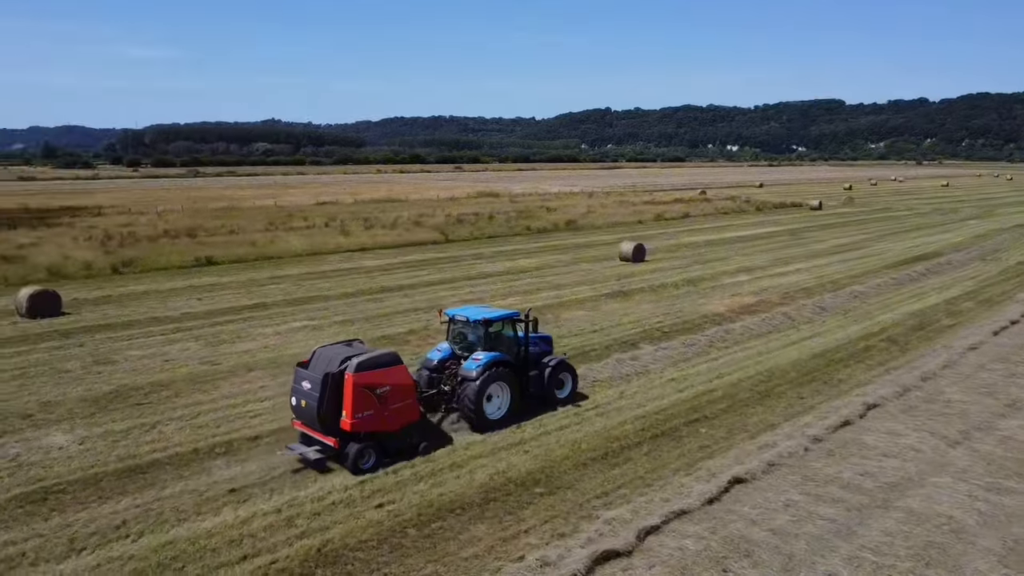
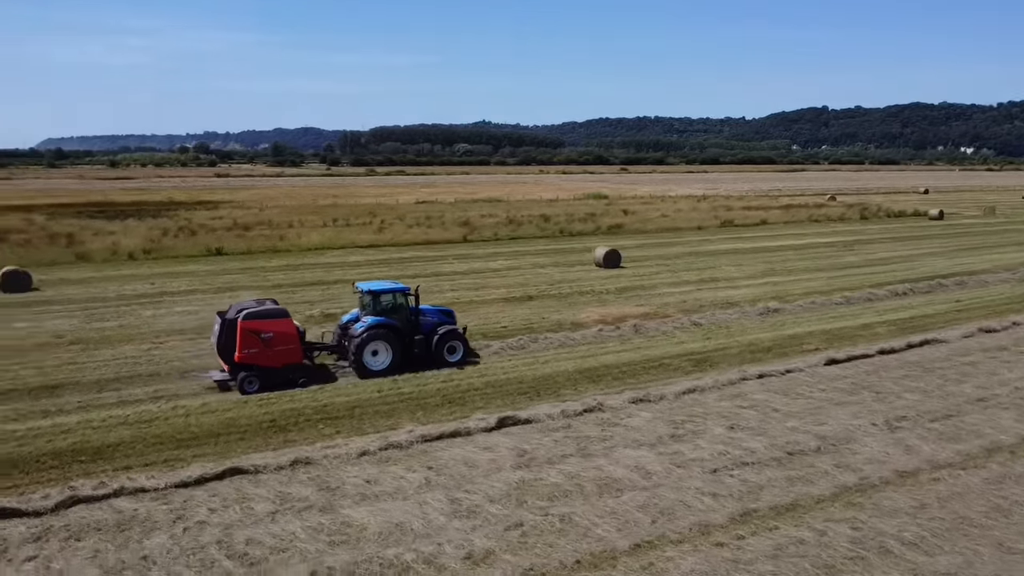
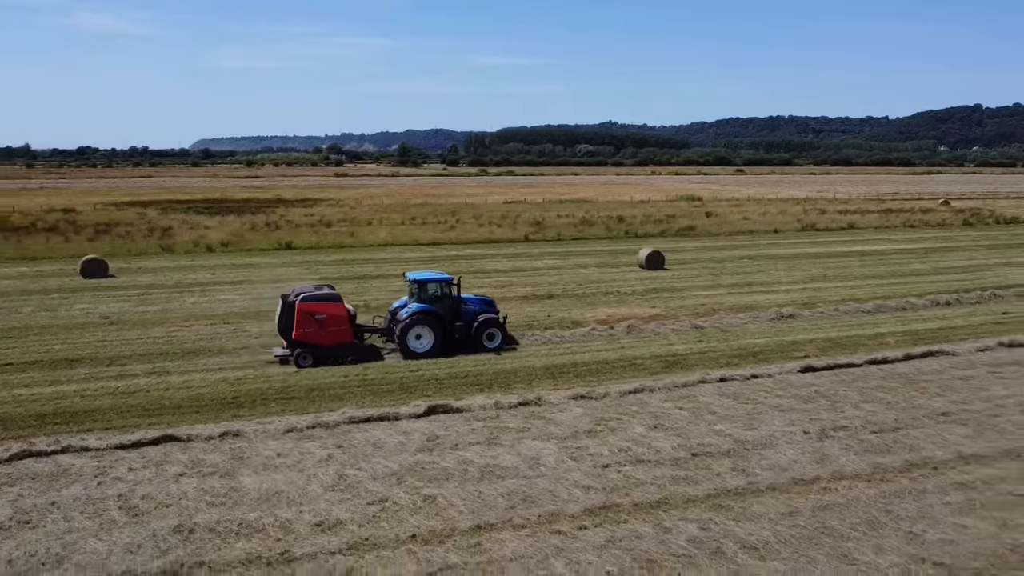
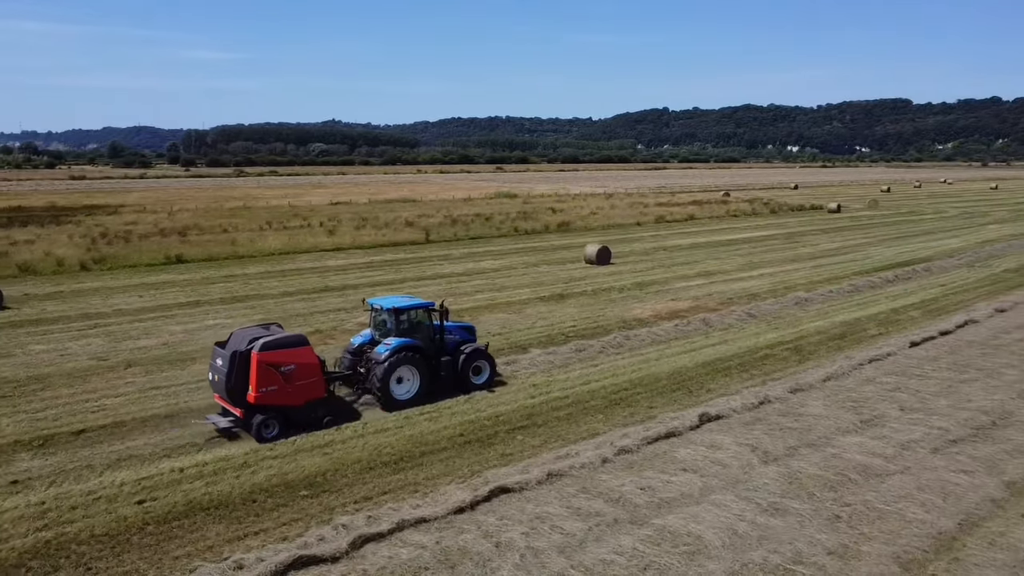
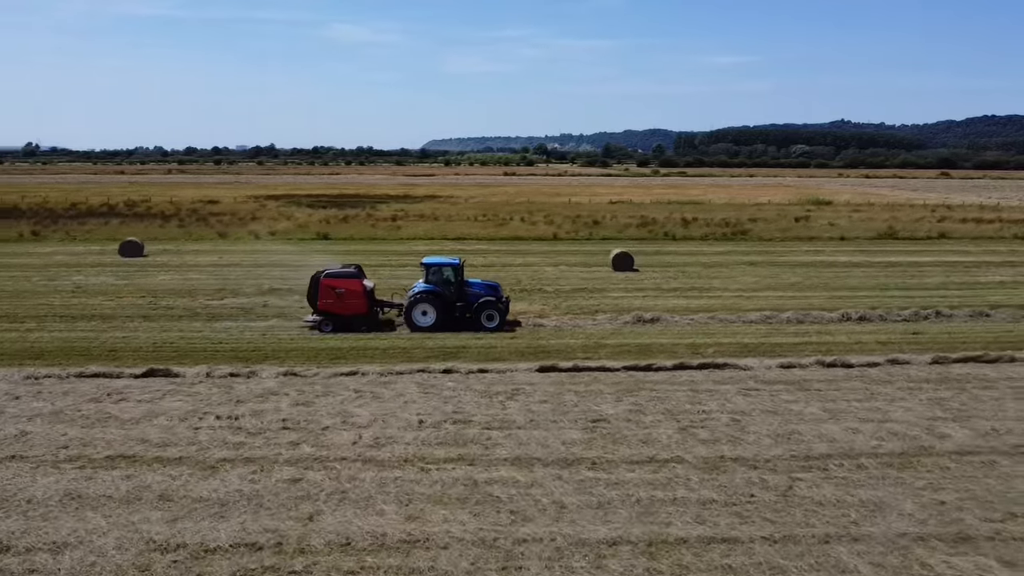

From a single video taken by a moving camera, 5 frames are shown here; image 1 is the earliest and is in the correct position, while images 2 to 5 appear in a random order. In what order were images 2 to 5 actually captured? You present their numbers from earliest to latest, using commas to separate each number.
4, 2, 3, 5
